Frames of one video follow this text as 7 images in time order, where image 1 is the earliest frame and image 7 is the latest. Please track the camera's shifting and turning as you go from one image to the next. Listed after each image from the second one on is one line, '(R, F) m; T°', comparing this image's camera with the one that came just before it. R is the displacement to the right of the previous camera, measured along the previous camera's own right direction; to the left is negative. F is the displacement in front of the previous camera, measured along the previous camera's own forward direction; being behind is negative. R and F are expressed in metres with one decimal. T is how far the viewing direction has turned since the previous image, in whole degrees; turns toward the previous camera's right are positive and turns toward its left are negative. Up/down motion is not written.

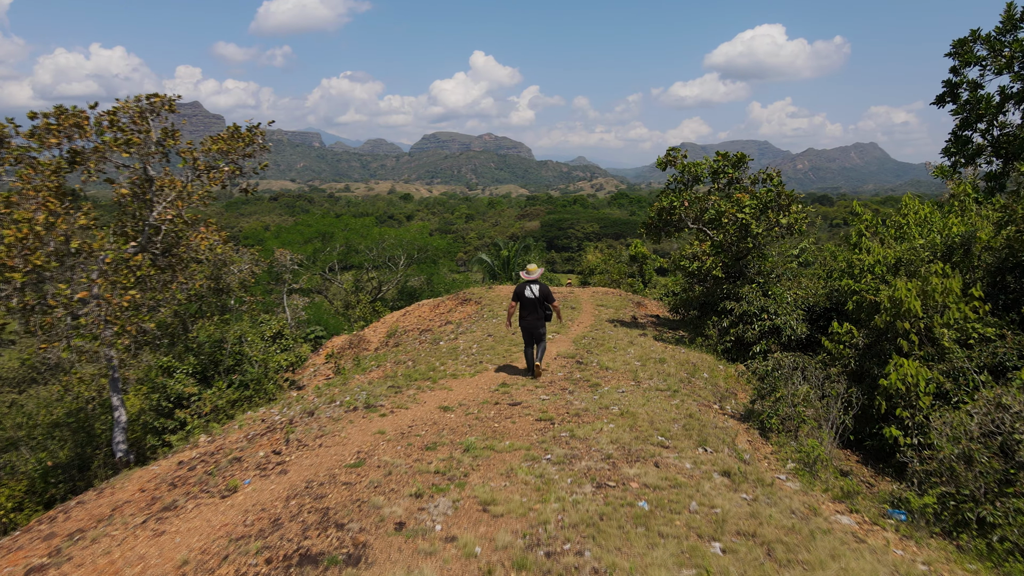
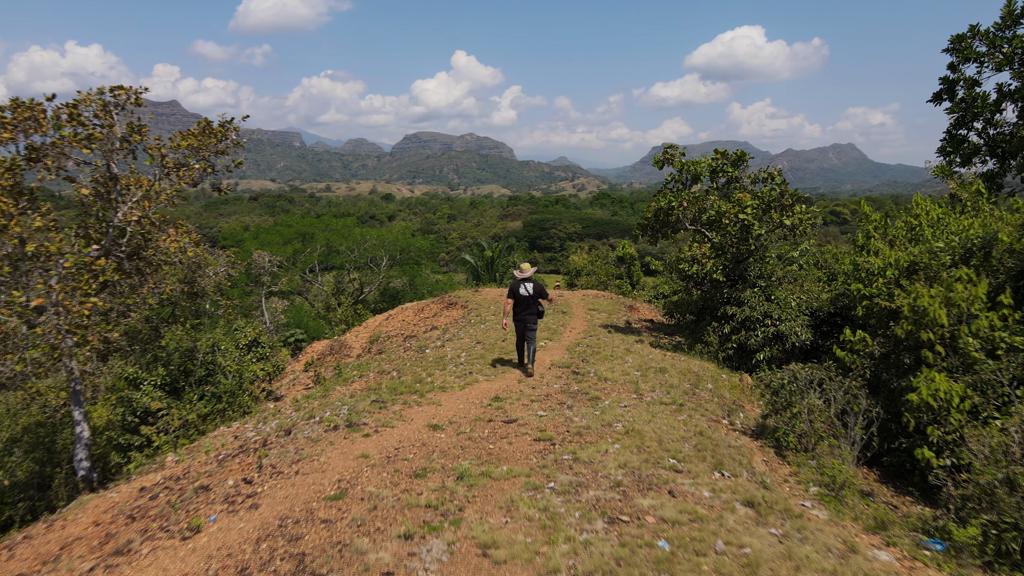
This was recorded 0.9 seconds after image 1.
(-0.1, +0.5) m; +1°
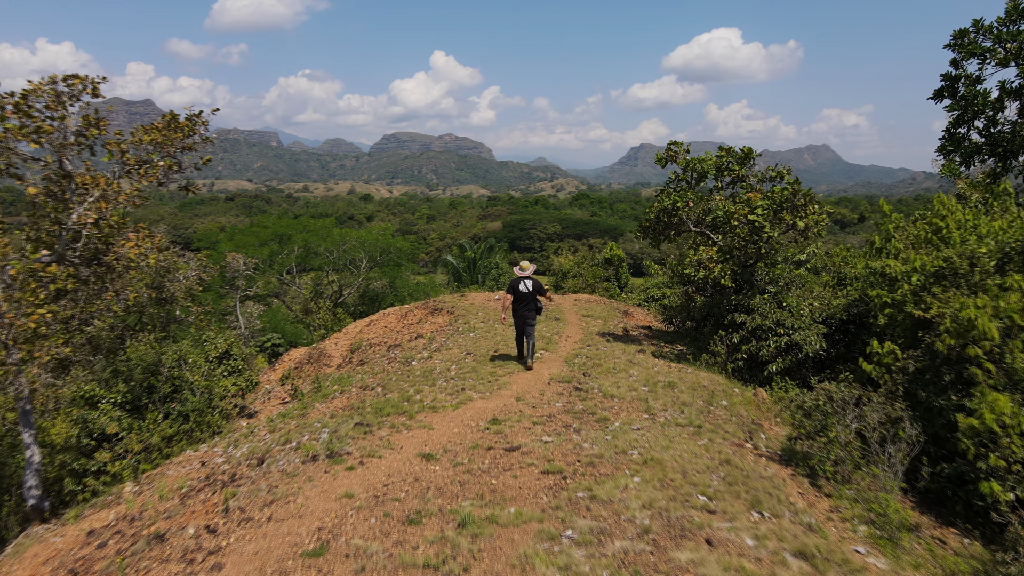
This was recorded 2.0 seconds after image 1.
(-0.1, +0.6) m; +2°
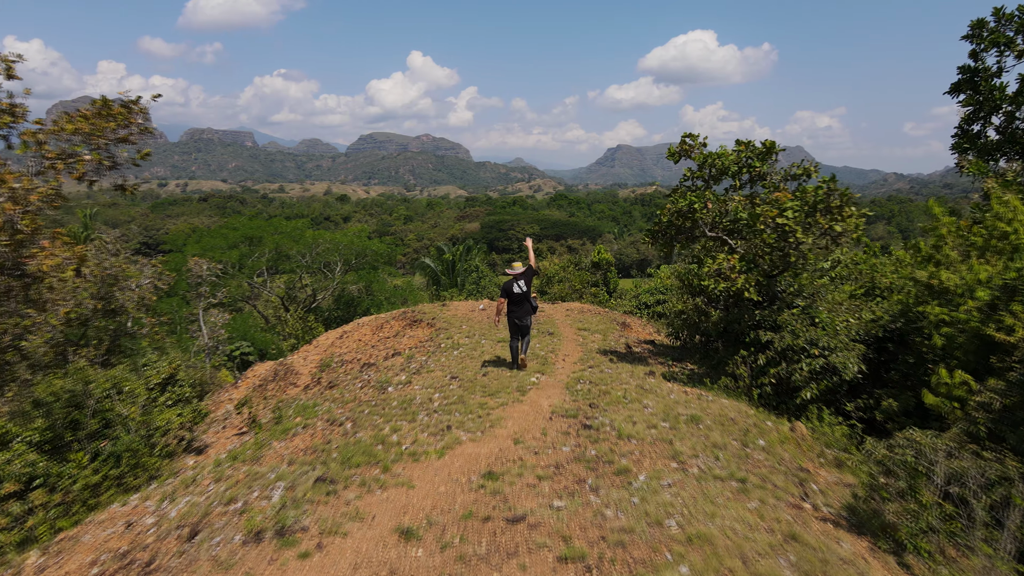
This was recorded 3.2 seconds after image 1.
(-0.1, +1.0) m; +2°
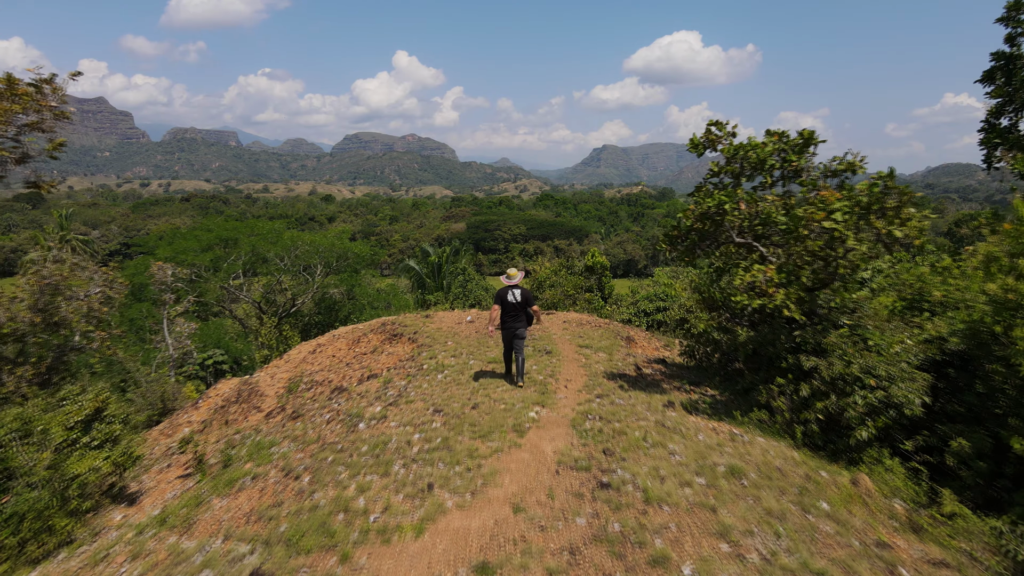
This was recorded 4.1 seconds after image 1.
(-0.1, +1.1) m; +1°
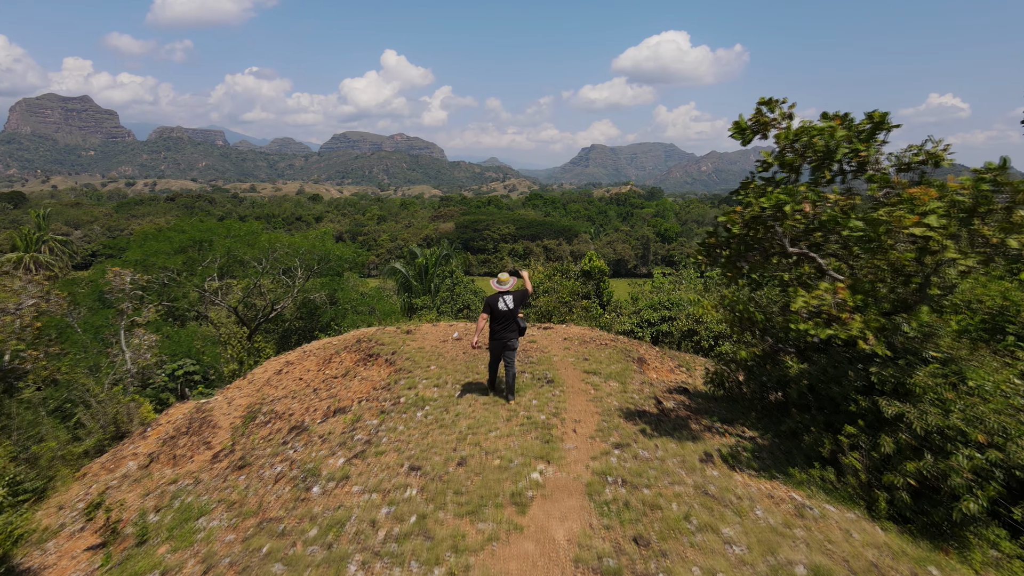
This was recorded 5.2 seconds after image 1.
(0.0, +1.3) m; +1°
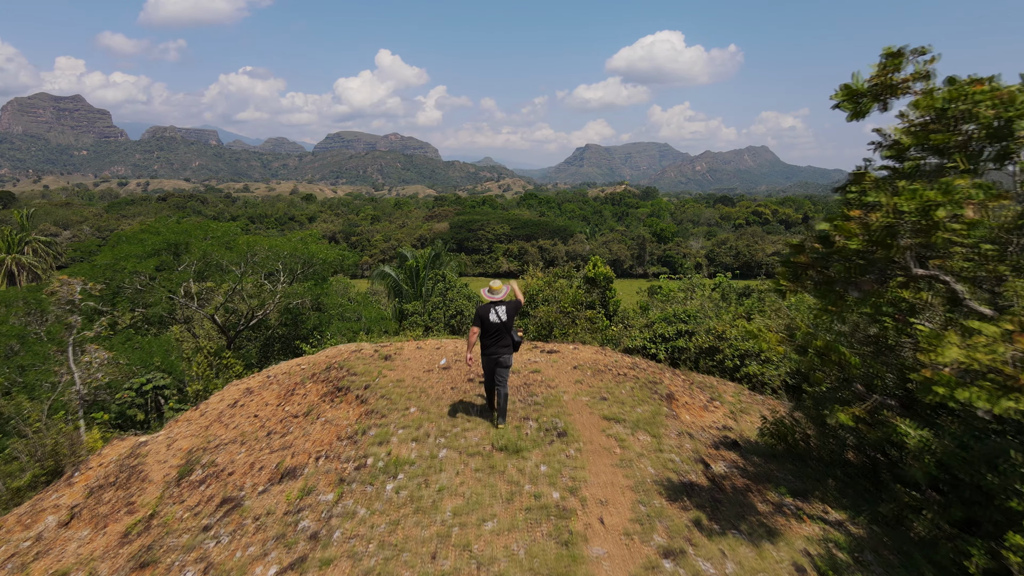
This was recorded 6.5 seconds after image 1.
(0.0, +1.5) m; 0°
